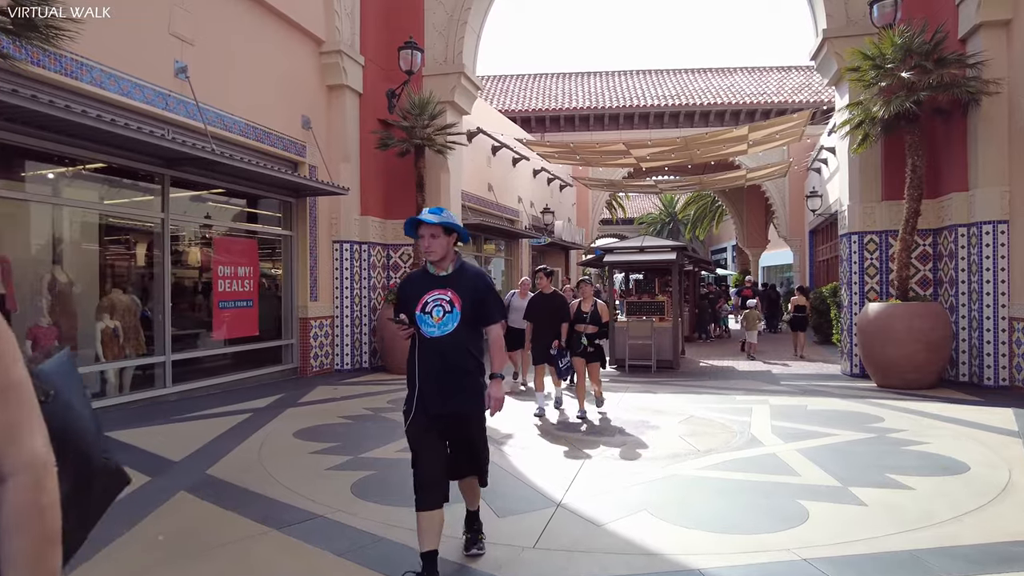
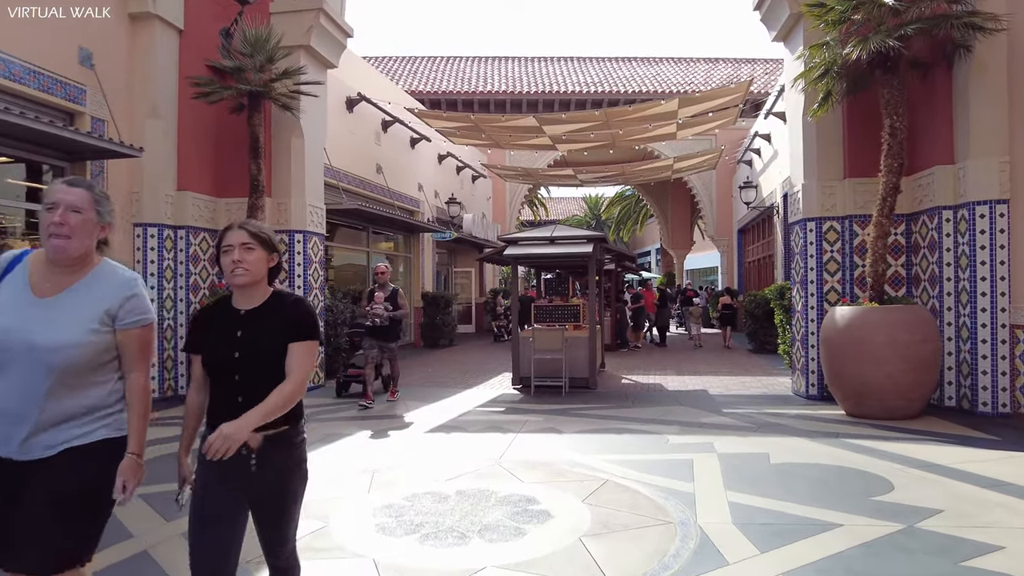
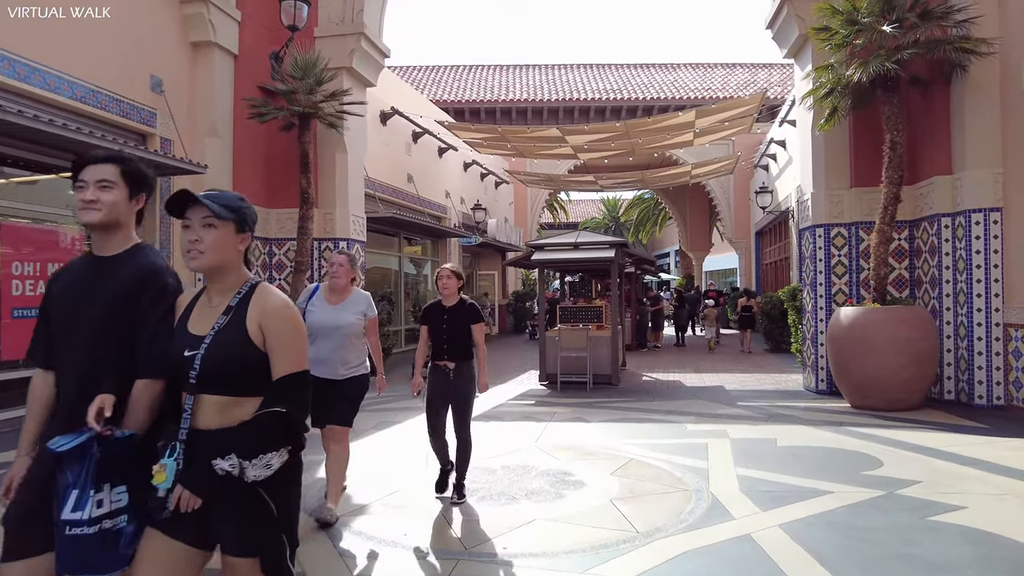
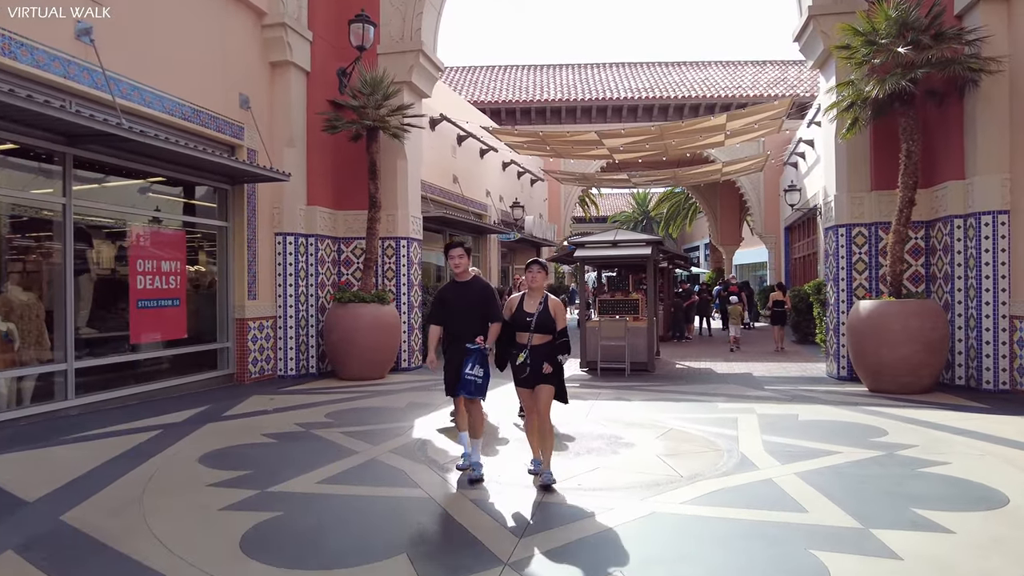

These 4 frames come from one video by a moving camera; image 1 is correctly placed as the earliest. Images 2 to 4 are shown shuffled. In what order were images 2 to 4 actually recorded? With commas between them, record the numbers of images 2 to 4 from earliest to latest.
4, 3, 2
